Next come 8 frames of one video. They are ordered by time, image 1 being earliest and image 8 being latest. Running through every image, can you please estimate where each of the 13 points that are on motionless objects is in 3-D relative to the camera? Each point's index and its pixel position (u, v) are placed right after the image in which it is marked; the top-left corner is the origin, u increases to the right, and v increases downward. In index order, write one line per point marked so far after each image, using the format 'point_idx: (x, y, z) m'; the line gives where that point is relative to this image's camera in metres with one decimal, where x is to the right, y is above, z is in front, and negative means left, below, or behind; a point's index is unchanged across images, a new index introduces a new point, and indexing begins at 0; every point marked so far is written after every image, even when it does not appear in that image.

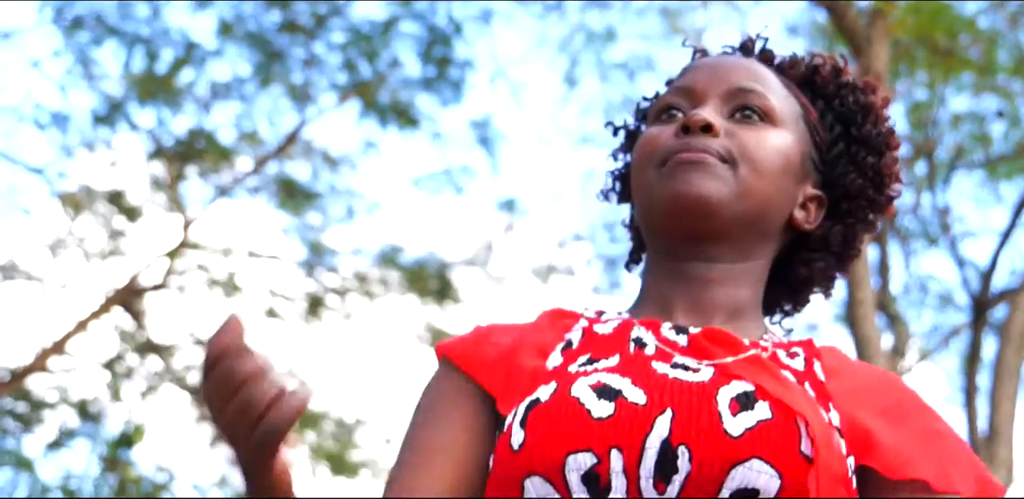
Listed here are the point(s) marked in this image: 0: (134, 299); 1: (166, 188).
0: (-1.9, -0.3, +9.0) m
1: (-1.8, +0.3, +9.0) m
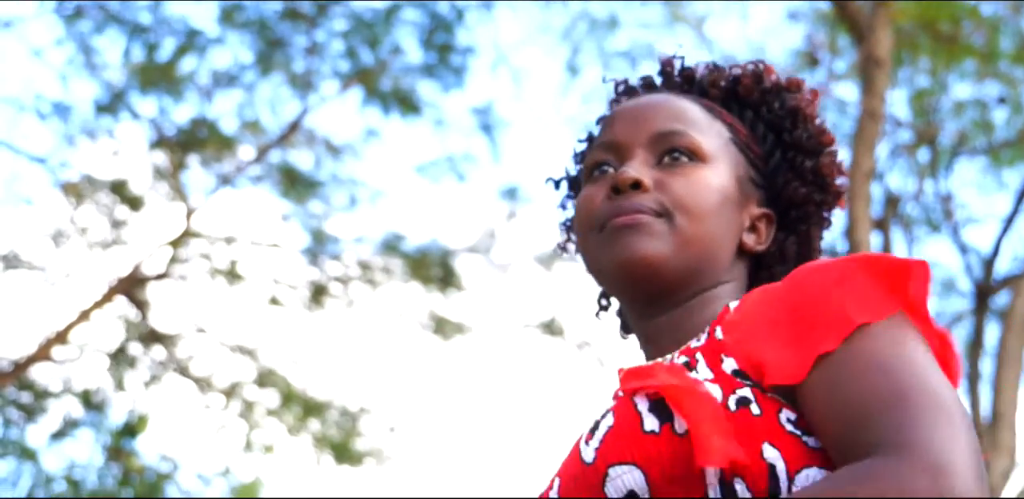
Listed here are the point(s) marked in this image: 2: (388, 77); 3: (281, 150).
0: (-1.9, -0.2, +9.0) m
1: (-1.8, +0.4, +9.0) m
2: (-0.6, +0.9, +9.0) m
3: (-1.2, +0.5, +9.0) m
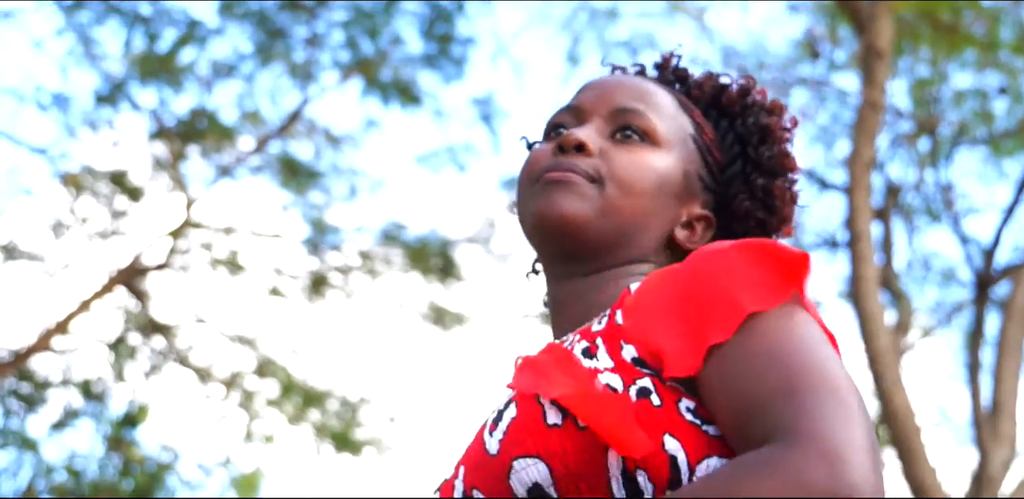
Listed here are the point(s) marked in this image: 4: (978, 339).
0: (-1.9, -0.1, +9.0) m
1: (-1.8, +0.4, +9.0) m
2: (-0.6, +0.9, +9.0) m
3: (-1.2, +0.6, +9.0) m
4: (+2.4, -0.5, +9.0) m
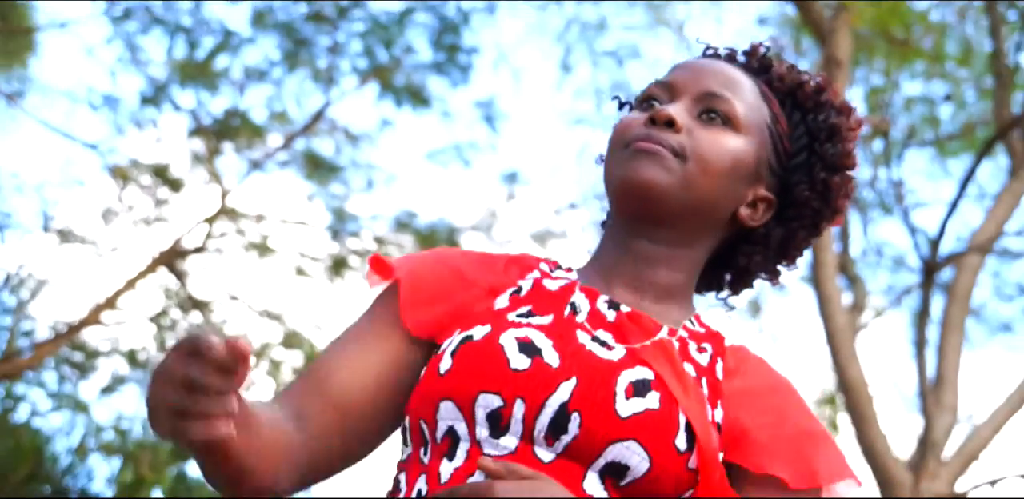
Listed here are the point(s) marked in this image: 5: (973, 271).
0: (-1.9, -0.1, +10.1) m
1: (-1.8, +0.5, +10.1) m
2: (-0.6, +1.0, +10.1) m
3: (-1.2, +0.6, +10.1) m
4: (+2.4, -0.4, +10.1) m
5: (+2.8, -0.1, +10.7) m
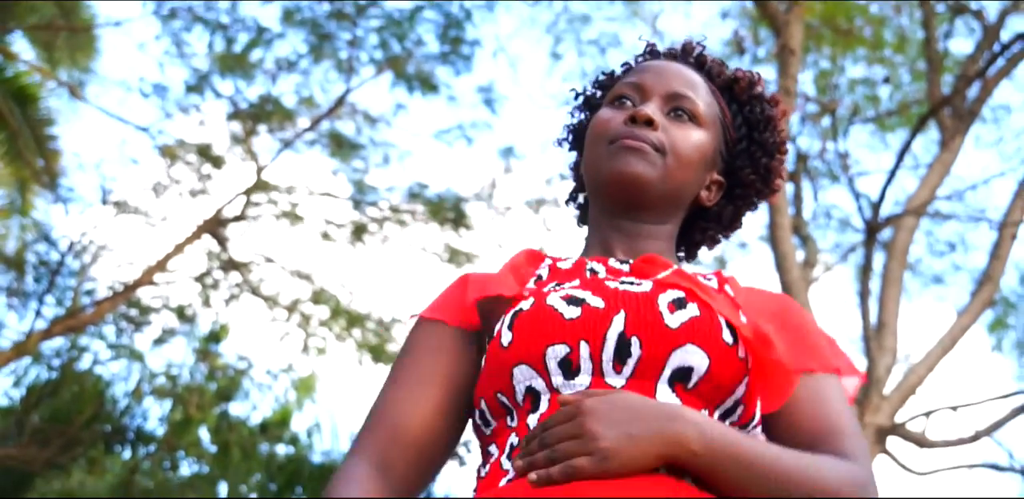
0: (-2.0, +0.1, +11.6) m
1: (-1.8, +0.7, +11.6) m
2: (-0.7, +1.2, +11.7) m
3: (-1.2, +0.9, +11.6) m
4: (+2.4, -0.2, +11.7) m
5: (+2.8, +0.1, +12.2) m
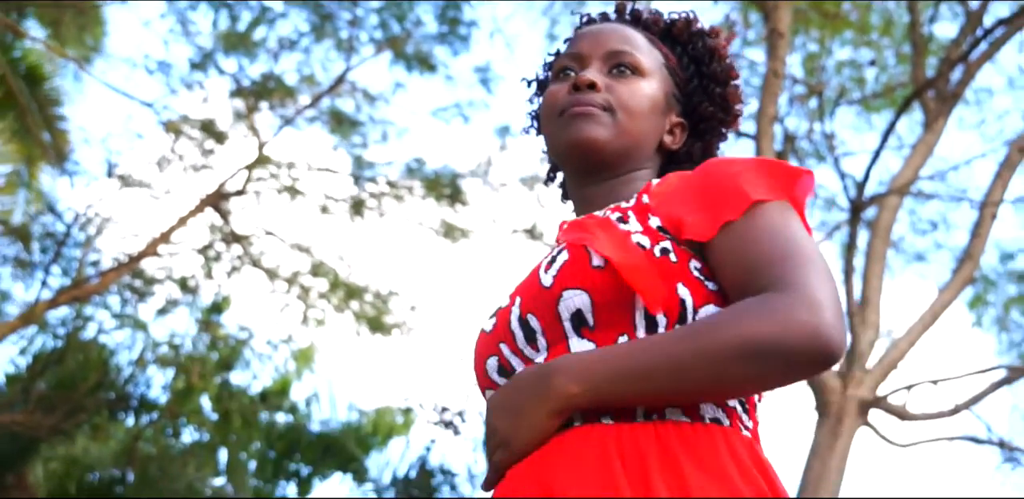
0: (-2.0, +0.3, +11.9) m
1: (-1.8, +0.9, +11.9) m
2: (-0.7, +1.4, +12.0) m
3: (-1.2, +1.0, +11.9) m
4: (+2.3, 0.0, +12.0) m
5: (+2.8, +0.3, +12.6) m
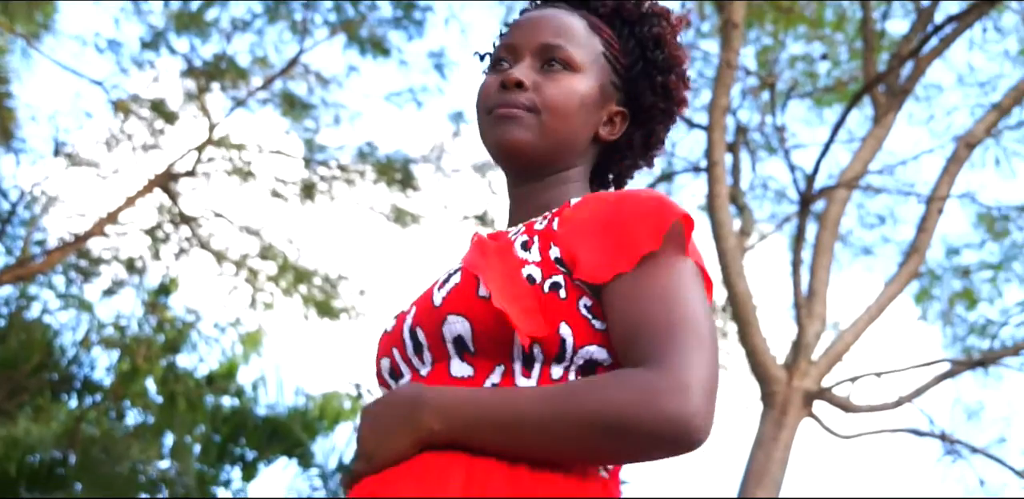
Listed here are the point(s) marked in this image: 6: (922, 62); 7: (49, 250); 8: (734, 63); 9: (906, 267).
0: (-2.3, +0.5, +11.8) m
1: (-2.1, +1.0, +11.8) m
2: (-1.0, +1.5, +11.9) m
3: (-1.6, +1.2, +11.8) m
4: (+2.0, 0.0, +12.1) m
5: (+2.4, +0.4, +12.7) m
6: (+2.9, +1.3, +12.2) m
7: (-3.1, 0.0, +11.8) m
8: (+1.5, +1.2, +11.6) m
9: (+2.8, -0.1, +12.3) m
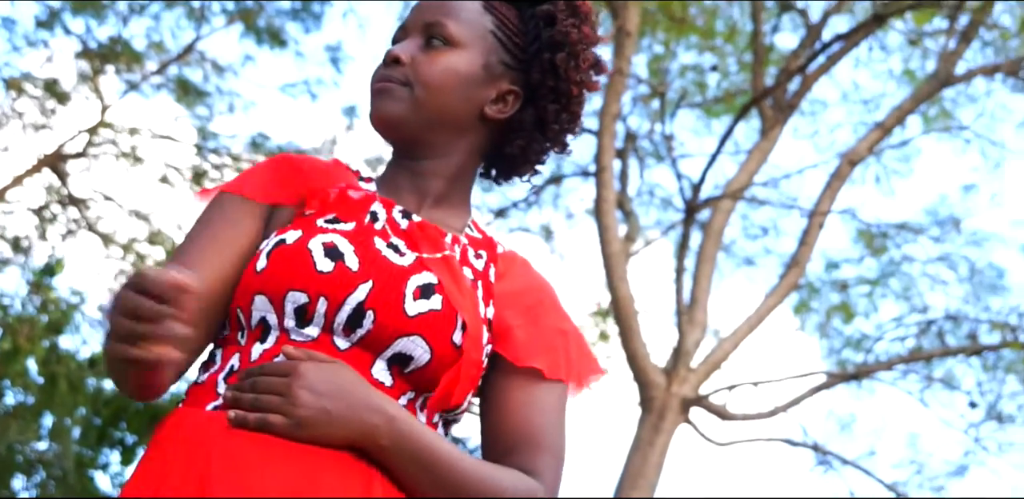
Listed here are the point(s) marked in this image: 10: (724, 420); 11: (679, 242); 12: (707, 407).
0: (-3.1, +0.6, +11.8) m
1: (-2.9, +1.1, +11.8) m
2: (-1.7, +1.6, +12.0) m
3: (-2.3, +1.3, +11.8) m
4: (+1.2, 0.0, +12.3) m
5: (+1.6, +0.3, +12.9) m
6: (+2.1, +1.2, +12.5) m
7: (-3.9, +0.2, +11.8) m
8: (+0.8, +1.2, +11.8) m
9: (+2.0, -0.2, +12.5) m
10: (+1.5, -1.2, +12.7) m
11: (+1.2, +0.1, +12.4) m
12: (+1.4, -1.1, +12.6) m
